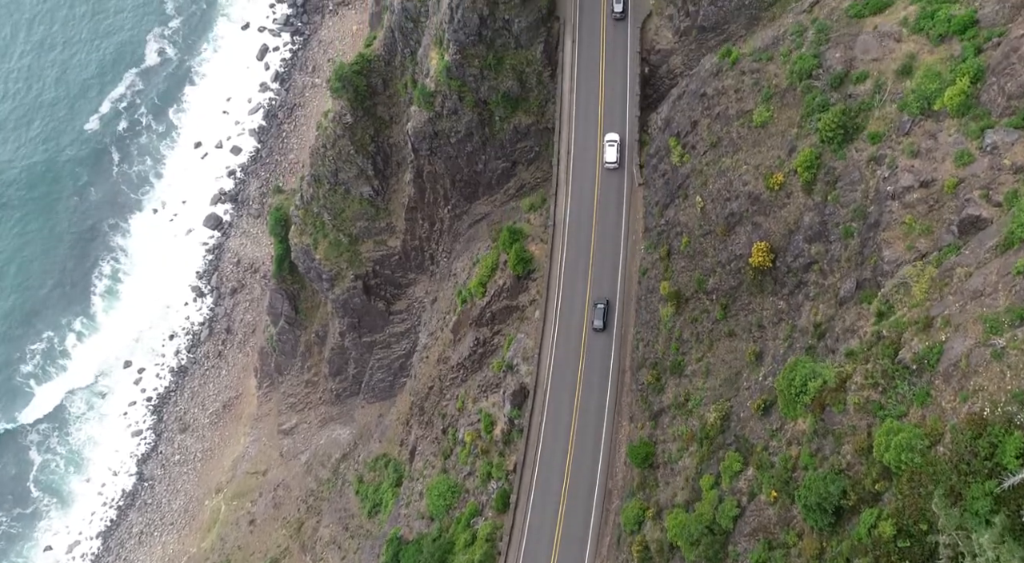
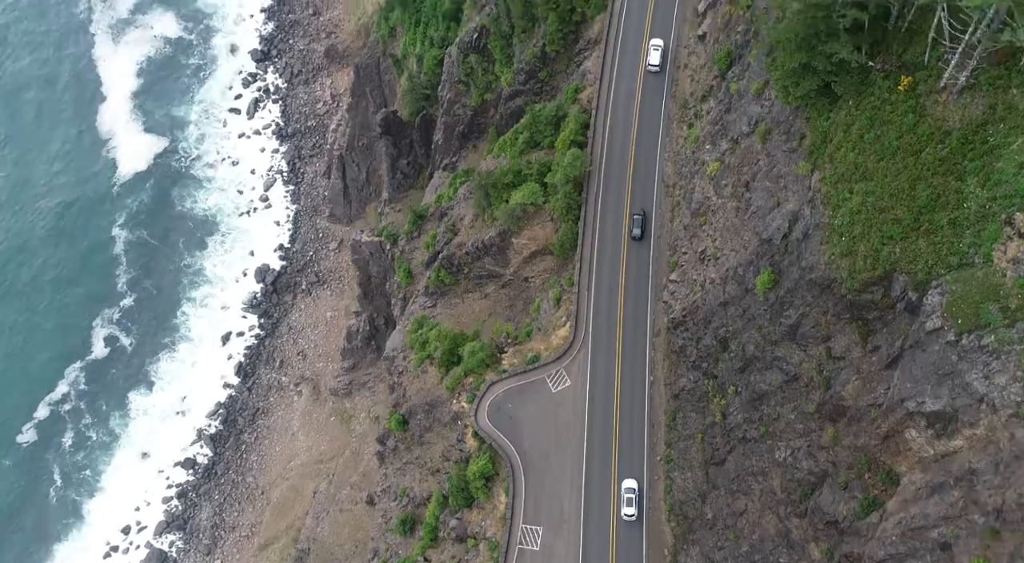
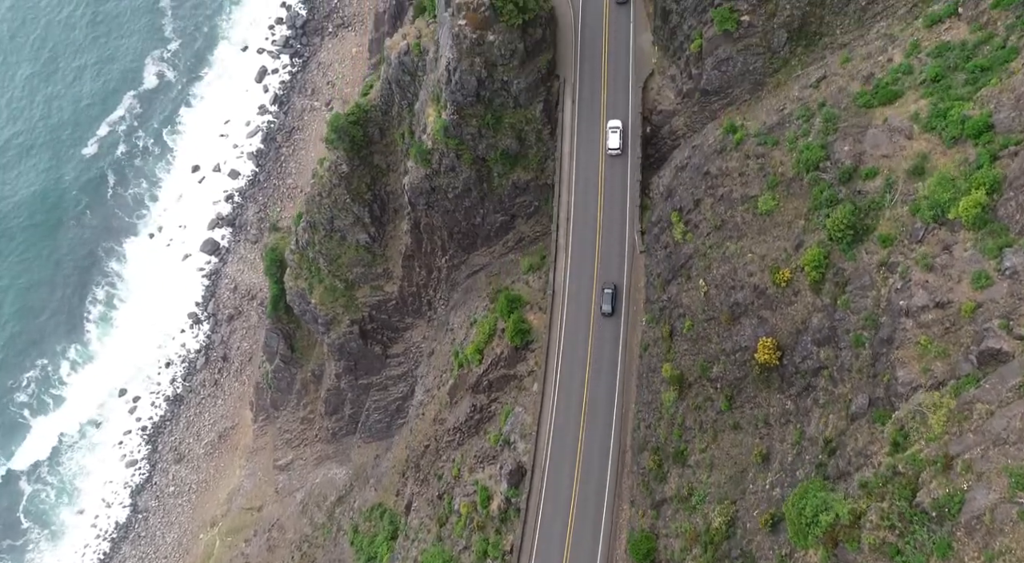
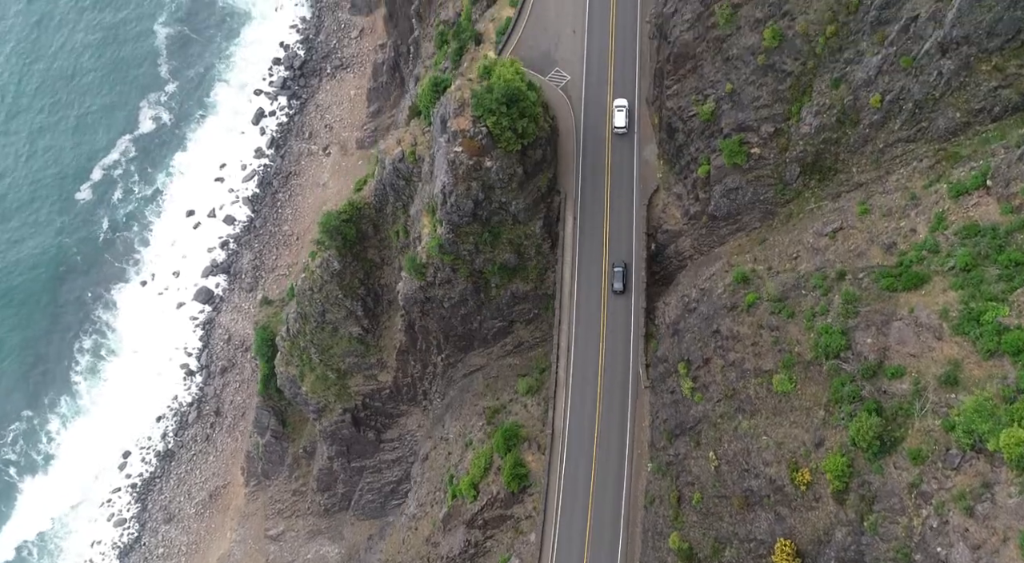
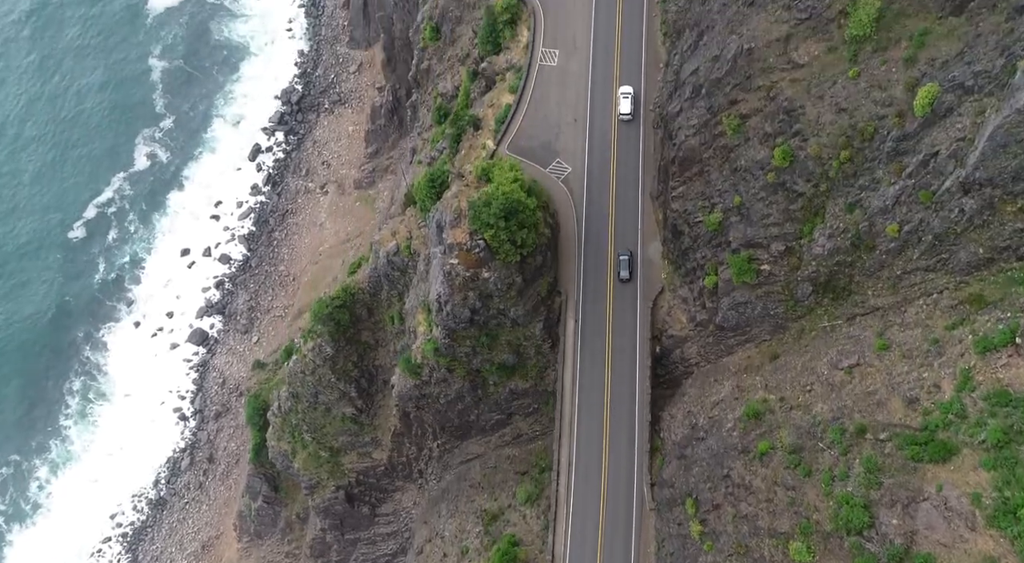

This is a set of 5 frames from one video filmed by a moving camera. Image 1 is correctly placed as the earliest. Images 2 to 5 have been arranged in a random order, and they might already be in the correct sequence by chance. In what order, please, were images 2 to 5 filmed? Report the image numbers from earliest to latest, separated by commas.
3, 4, 5, 2
